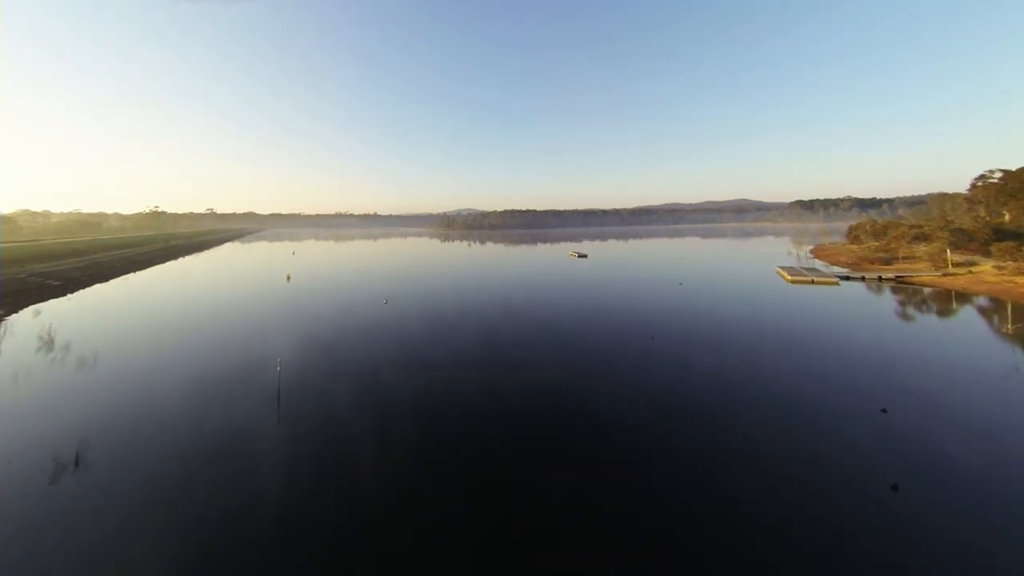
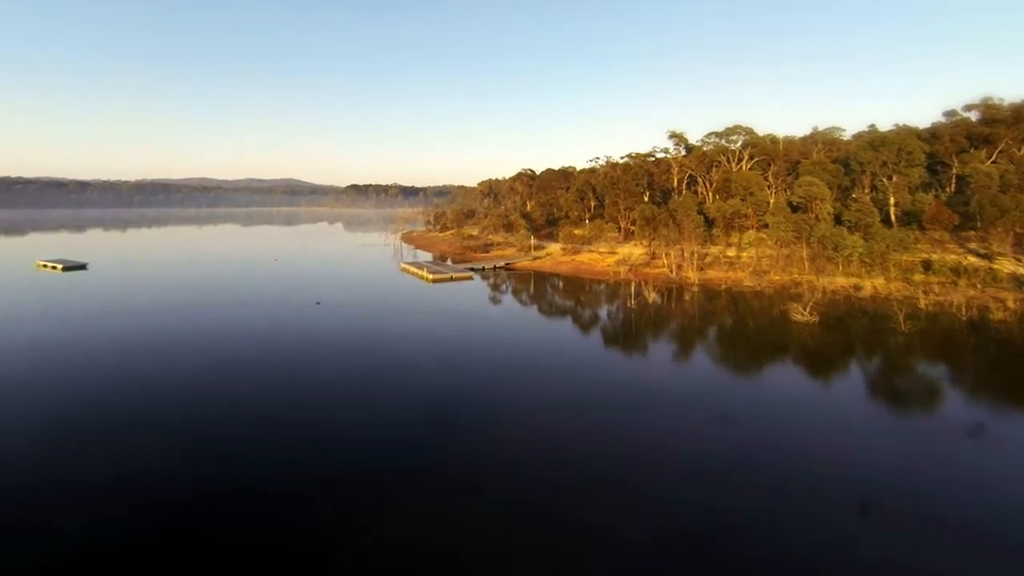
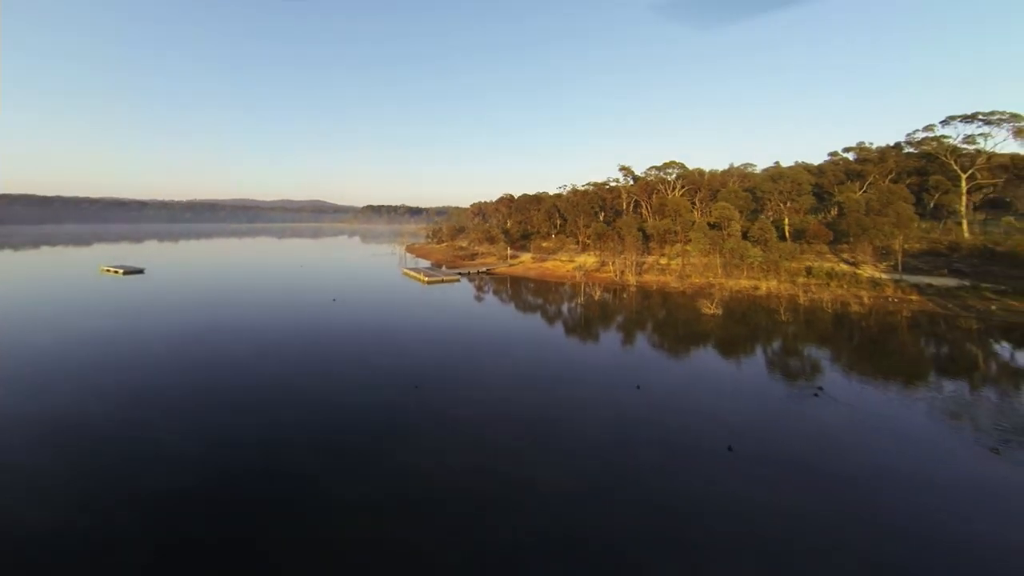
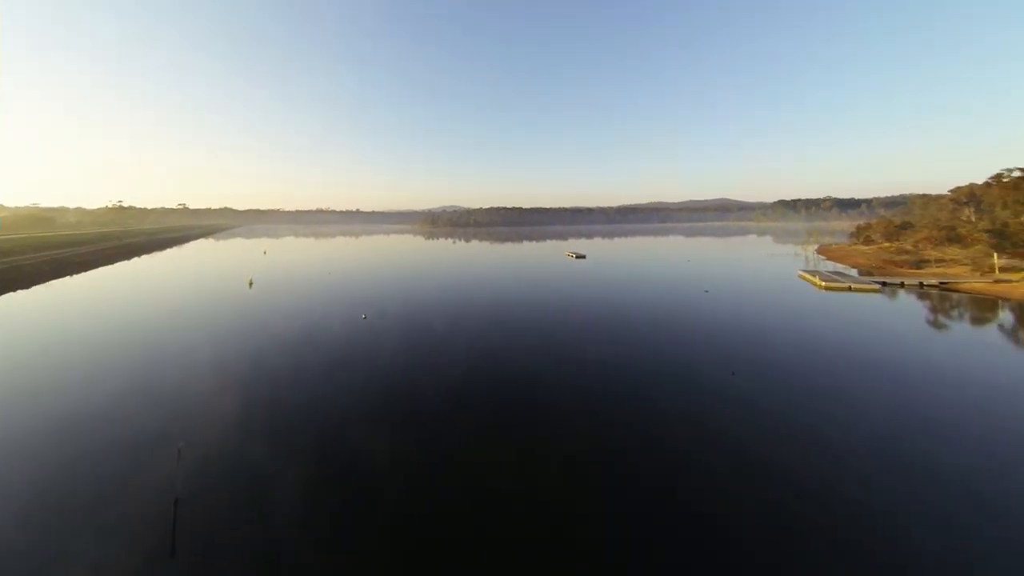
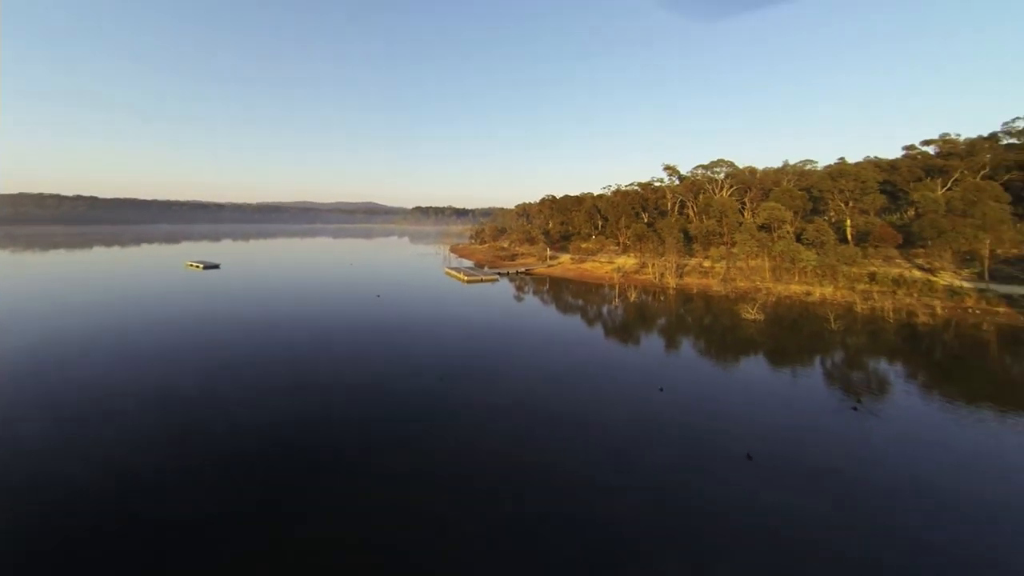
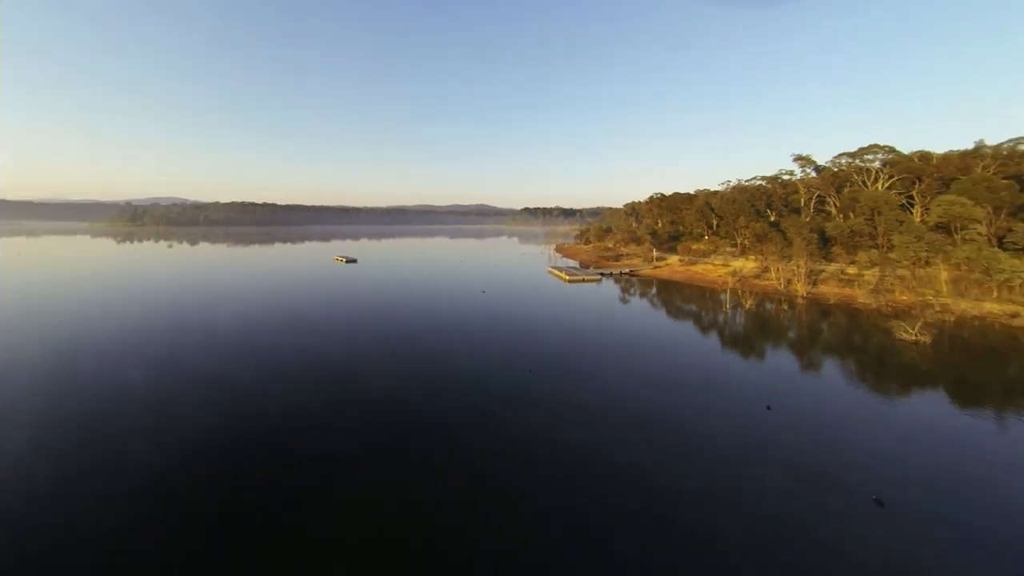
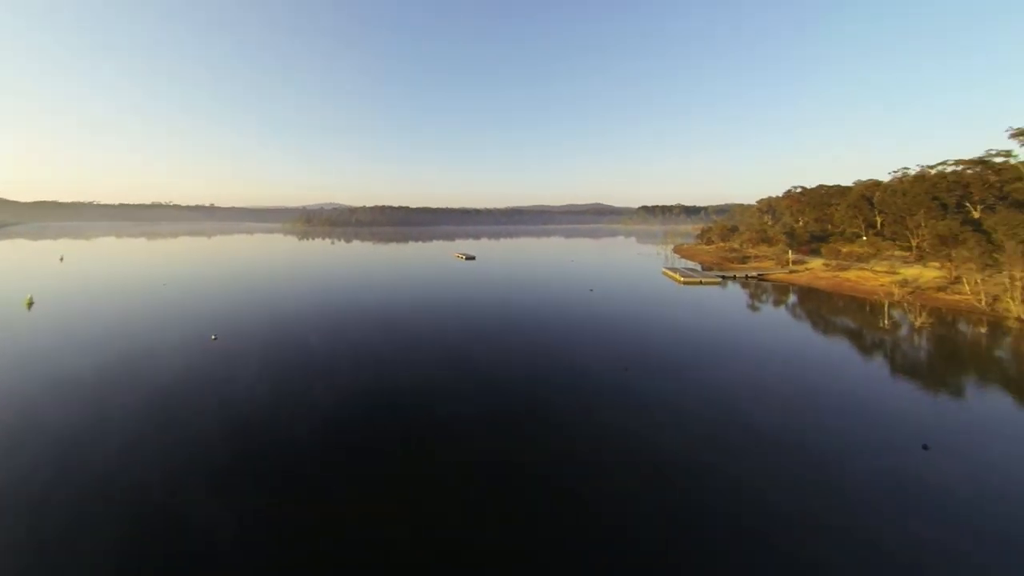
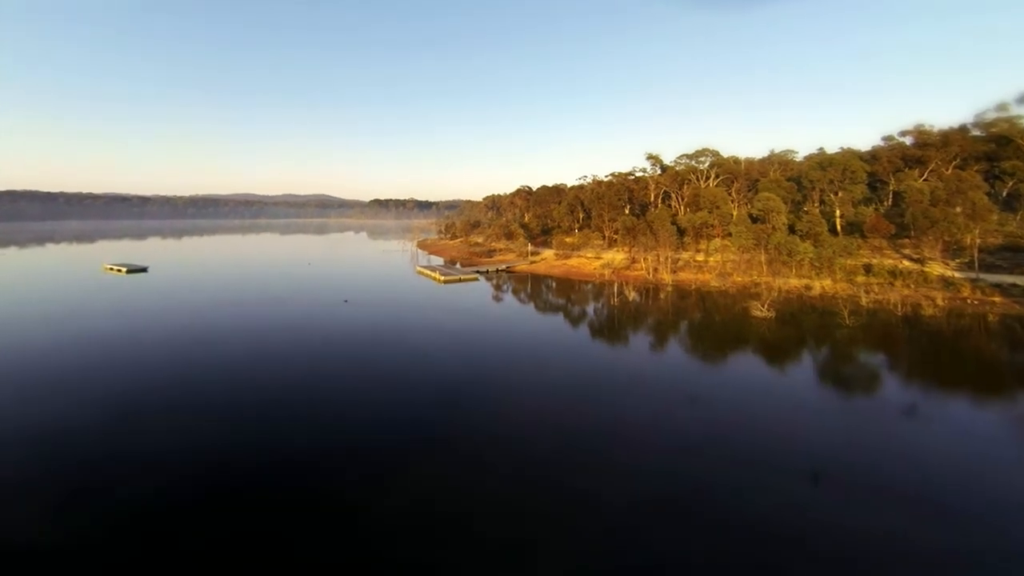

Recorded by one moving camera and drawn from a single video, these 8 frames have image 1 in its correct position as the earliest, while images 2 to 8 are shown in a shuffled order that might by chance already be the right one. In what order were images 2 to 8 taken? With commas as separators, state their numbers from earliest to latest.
4, 7, 6, 5, 3, 8, 2
